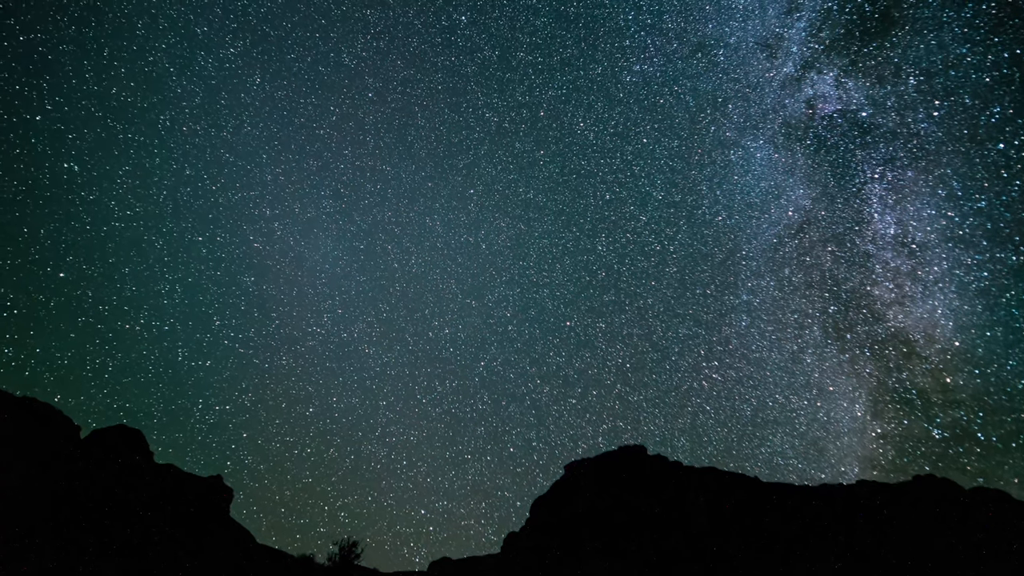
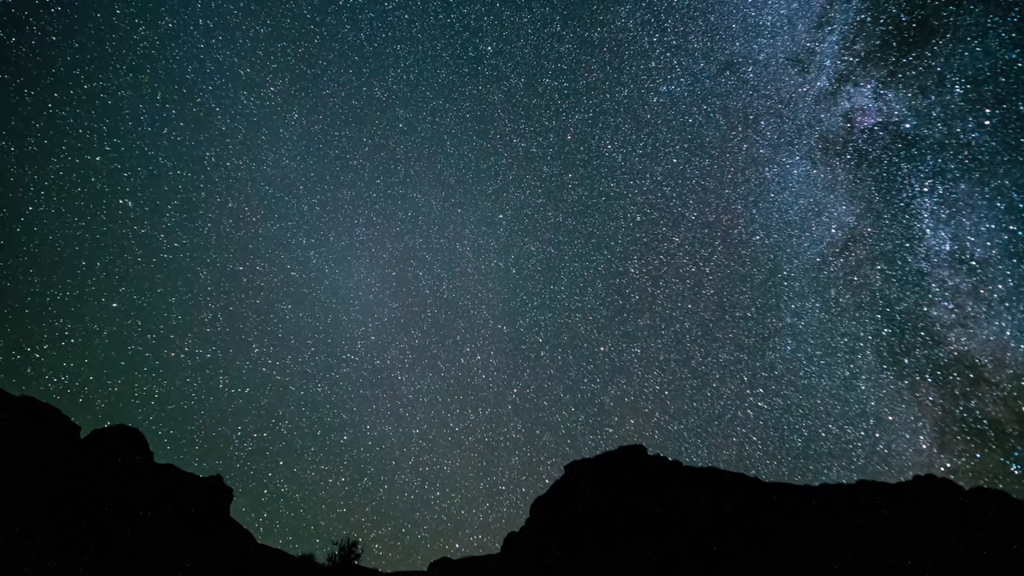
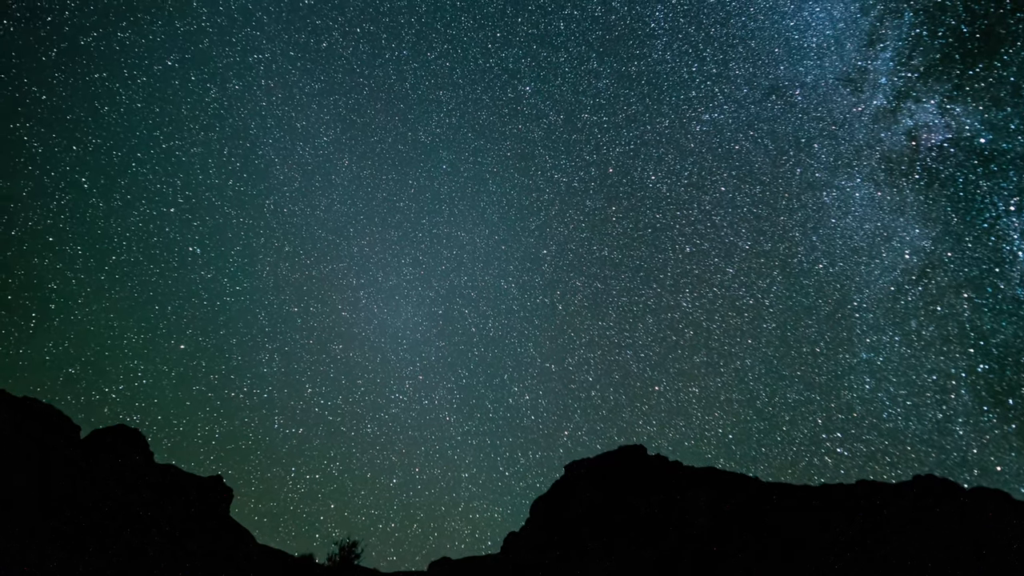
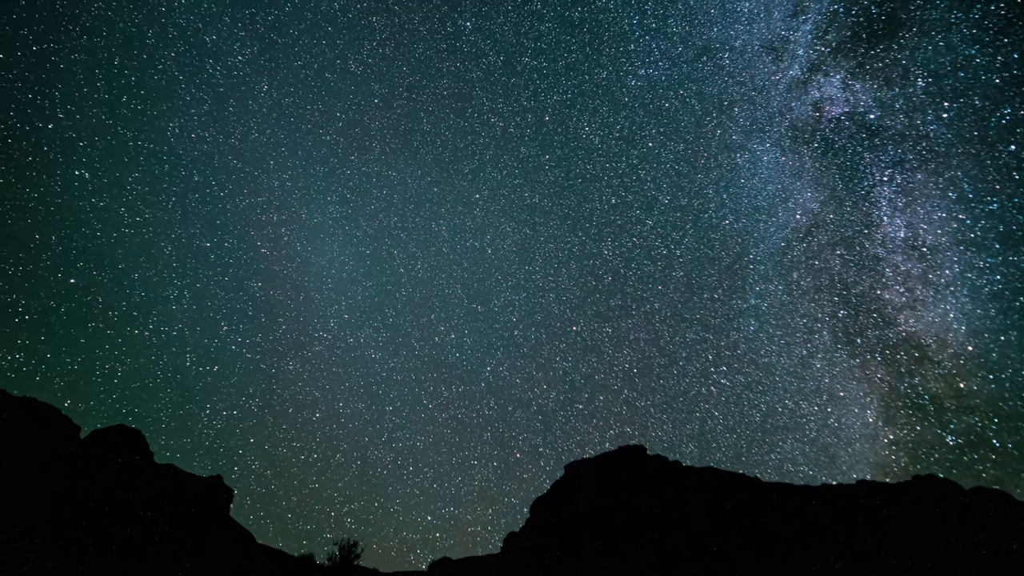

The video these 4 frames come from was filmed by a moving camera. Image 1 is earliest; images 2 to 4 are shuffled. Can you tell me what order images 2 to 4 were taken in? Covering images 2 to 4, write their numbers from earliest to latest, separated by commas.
4, 2, 3
